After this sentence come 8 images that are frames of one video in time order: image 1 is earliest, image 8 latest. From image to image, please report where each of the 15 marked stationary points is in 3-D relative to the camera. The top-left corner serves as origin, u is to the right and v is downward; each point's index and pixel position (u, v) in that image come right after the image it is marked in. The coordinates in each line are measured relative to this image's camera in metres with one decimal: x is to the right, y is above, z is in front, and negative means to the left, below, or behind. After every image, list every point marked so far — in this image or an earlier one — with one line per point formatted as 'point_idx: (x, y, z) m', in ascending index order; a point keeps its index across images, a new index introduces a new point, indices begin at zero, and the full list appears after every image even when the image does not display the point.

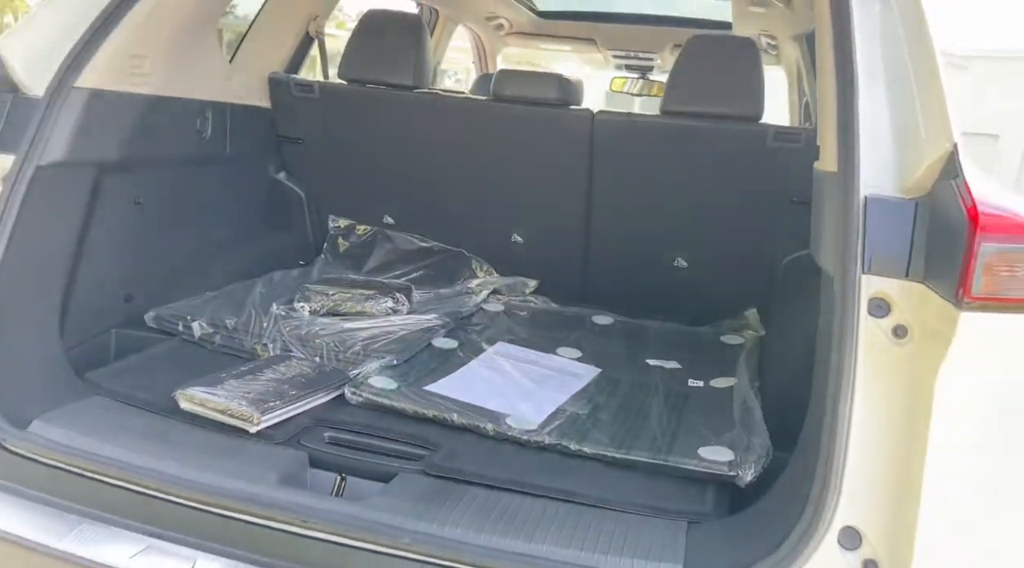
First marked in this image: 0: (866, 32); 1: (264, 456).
0: (+0.5, +0.3, +1.1) m
1: (-0.4, -0.3, +1.2) m
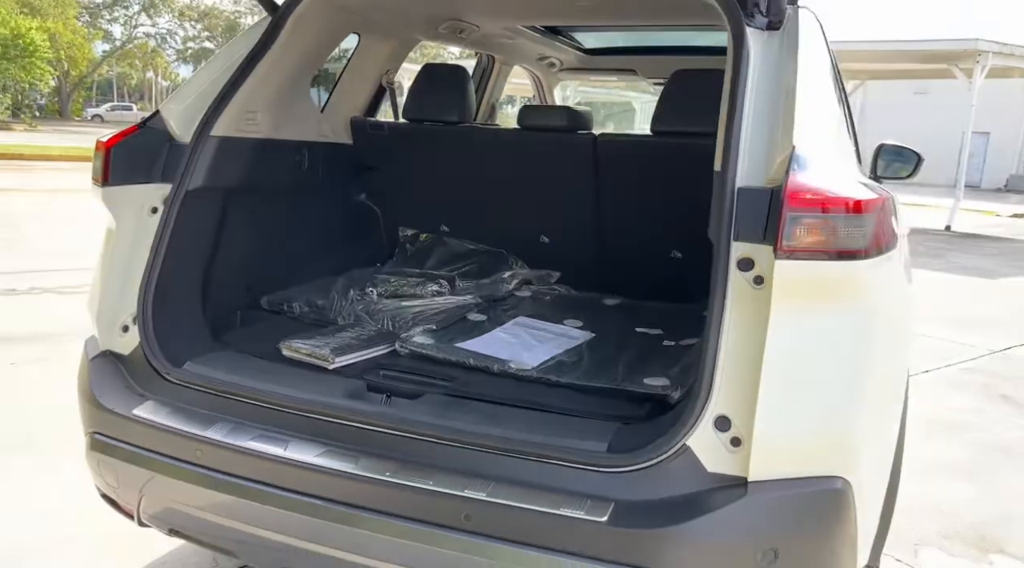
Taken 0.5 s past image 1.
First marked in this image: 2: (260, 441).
0: (+0.5, +0.4, +1.5) m
1: (-0.4, -0.2, +1.7) m
2: (-0.5, -0.3, +1.6) m
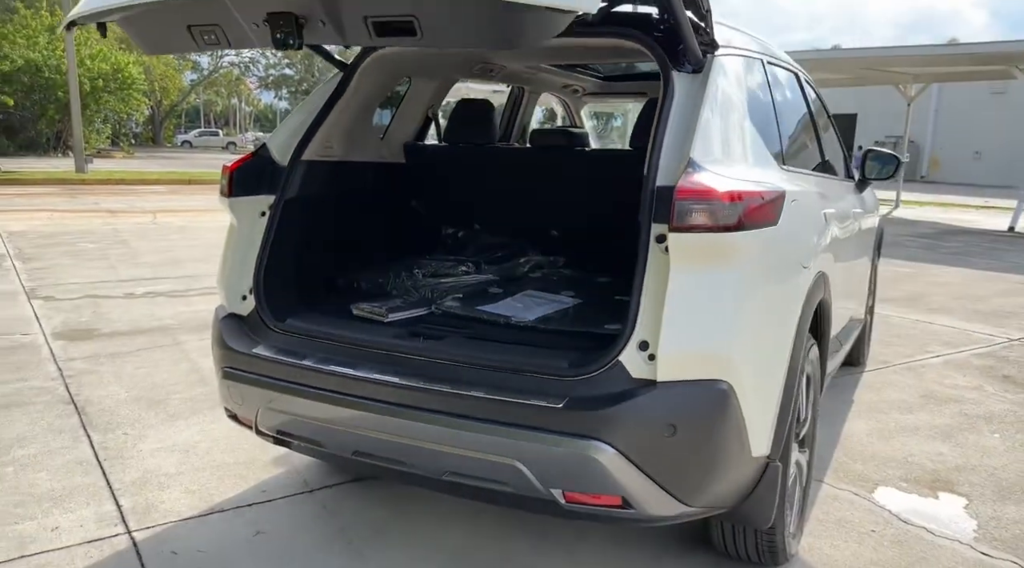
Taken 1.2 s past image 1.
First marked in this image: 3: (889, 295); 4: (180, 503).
0: (+0.4, +0.5, +2.1) m
1: (-0.4, -0.1, +2.4) m
2: (-0.5, -0.2, +2.3) m
3: (+3.7, -0.1, +7.6) m
4: (-1.3, -0.8, +3.0) m
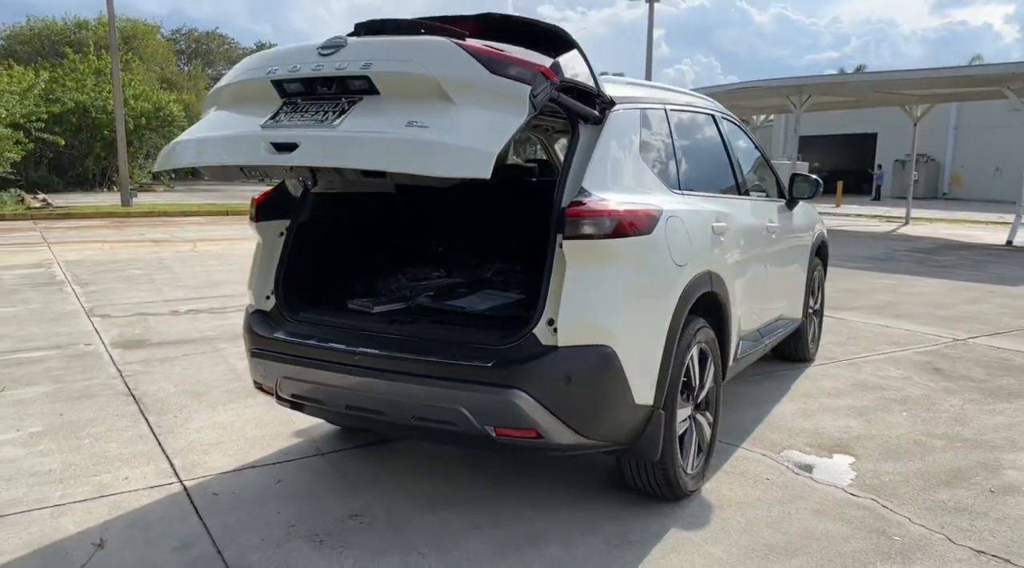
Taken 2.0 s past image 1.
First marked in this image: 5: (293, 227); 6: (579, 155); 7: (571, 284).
0: (+0.2, +0.5, +2.9) m
1: (-0.6, -0.1, +3.2) m
2: (-0.7, -0.2, +3.1) m
3: (+3.7, -0.2, +8.2) m
4: (-1.5, -0.9, +3.8) m
5: (-1.0, +0.3, +3.5) m
6: (+0.2, +0.5, +3.0) m
7: (+0.2, 0.0, +2.8) m
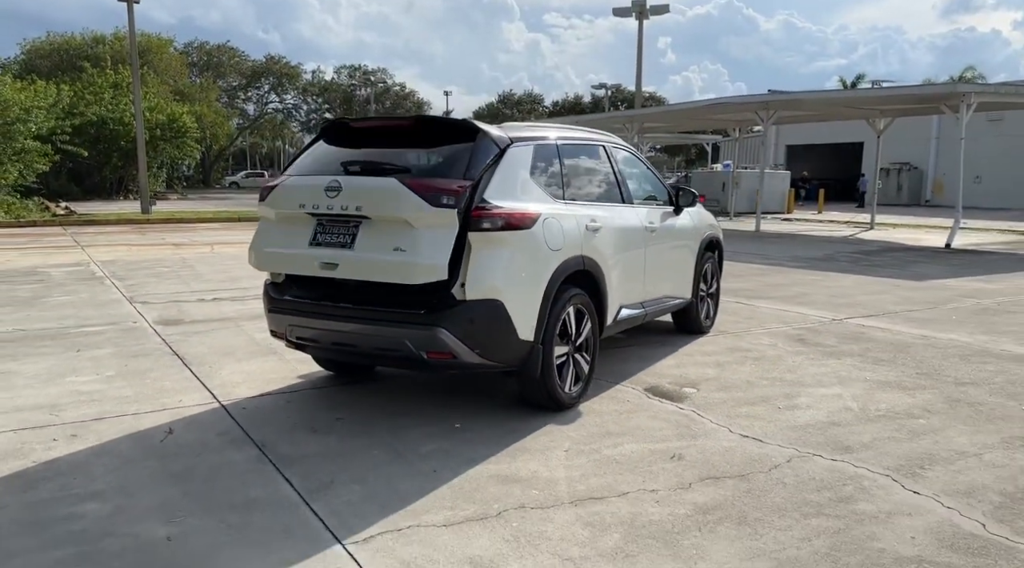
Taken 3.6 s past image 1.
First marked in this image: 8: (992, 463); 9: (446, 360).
0: (-0.2, +0.6, +4.5) m
1: (-1.0, 0.0, +4.8) m
2: (-1.1, -0.1, +4.7) m
3: (+3.4, -0.1, +9.8) m
4: (-1.9, -0.7, +5.4) m
5: (-1.4, +0.4, +5.1) m
6: (-0.2, +0.6, +4.5) m
7: (-0.2, +0.1, +4.4) m
8: (+2.5, -0.9, +4.1) m
9: (-0.4, -0.4, +4.4) m
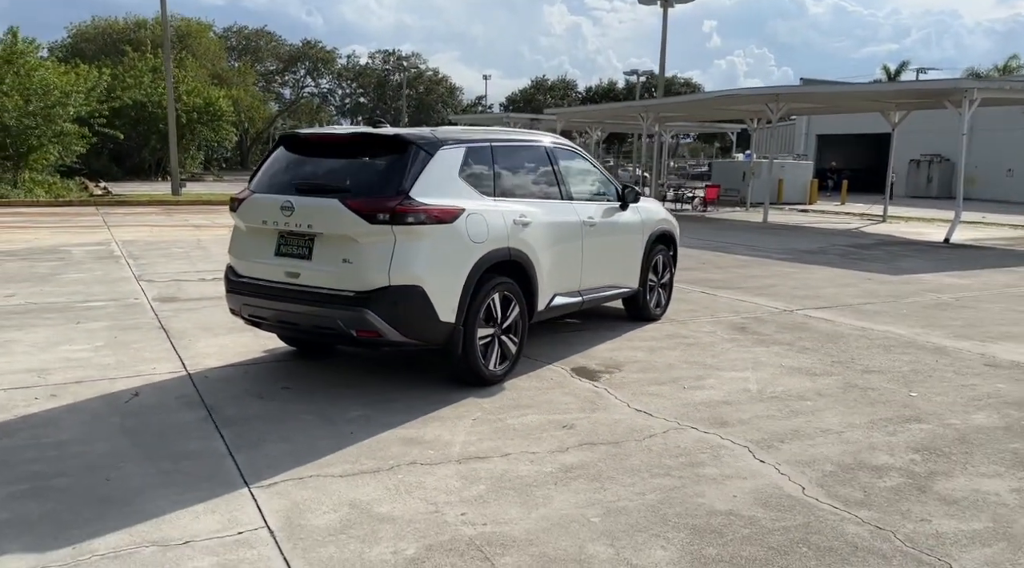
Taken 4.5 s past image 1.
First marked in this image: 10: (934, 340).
0: (-0.7, +0.7, +5.1) m
1: (-1.5, +0.1, +5.4) m
2: (-1.6, 0.0, +5.3) m
3: (+3.1, 0.0, +10.2) m
4: (-2.4, -0.6, +6.1) m
5: (-1.9, +0.5, +5.7) m
6: (-0.7, +0.7, +5.1) m
7: (-0.7, +0.2, +4.9) m
8: (+2.0, -0.9, +4.6) m
9: (-0.9, -0.3, +5.0) m
10: (+3.9, -0.5, +7.1) m
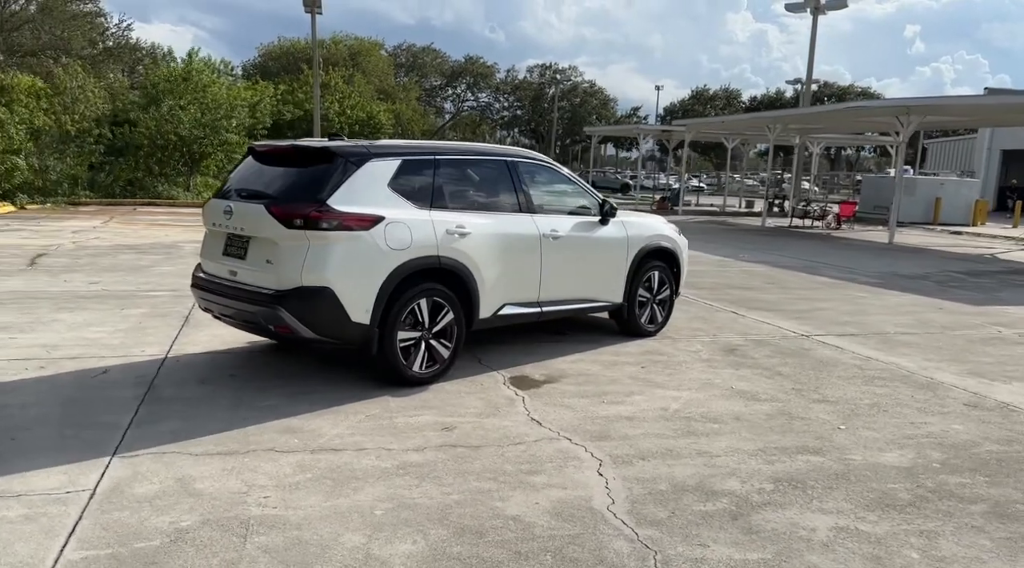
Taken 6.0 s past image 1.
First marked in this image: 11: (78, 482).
0: (-1.3, +0.7, +5.4) m
1: (-2.0, +0.1, +6.0) m
2: (-2.2, 0.0, +5.9) m
3: (+3.4, -0.3, +9.6) m
4: (-2.8, -0.6, +6.8) m
5: (-2.3, +0.5, +6.3) m
6: (-1.3, +0.7, +5.5) m
7: (-1.4, +0.2, +5.3) m
8: (+1.1, -1.0, +4.4) m
9: (-1.5, -0.3, +5.4) m
10: (+3.5, -0.8, +6.4) m
11: (-2.2, -1.0, +3.9) m
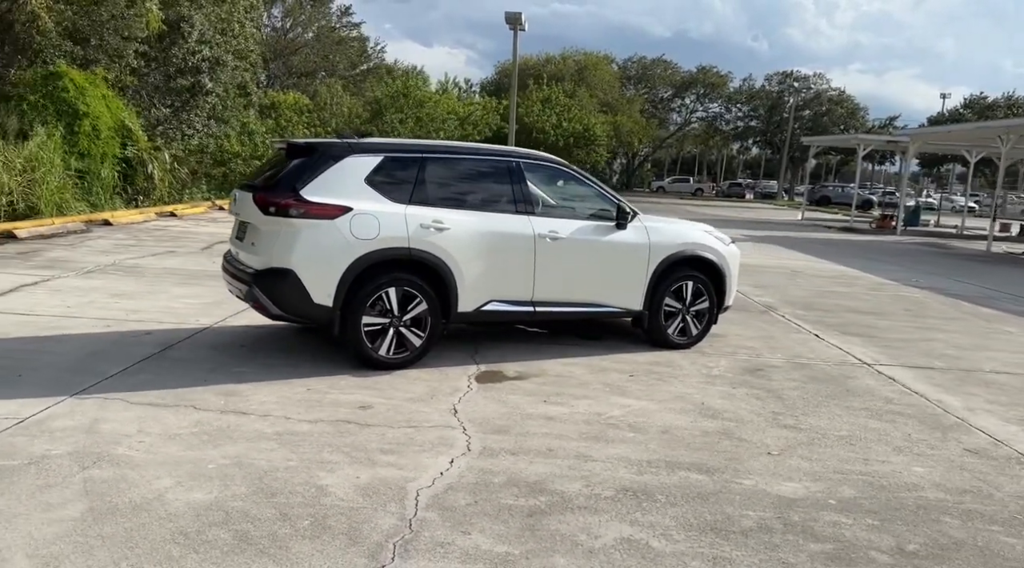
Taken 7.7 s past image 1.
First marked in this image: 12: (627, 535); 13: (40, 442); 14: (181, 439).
0: (-1.5, +0.8, +5.9) m
1: (-2.1, +0.3, +6.6) m
2: (-2.3, +0.2, +6.6) m
3: (+4.1, -0.6, +8.5) m
4: (-2.7, -0.4, +7.6) m
5: (-2.3, +0.7, +7.1) m
6: (-1.5, +0.8, +5.9) m
7: (-1.7, +0.4, +5.8) m
8: (+0.3, -1.0, +4.2) m
9: (-1.9, -0.2, +5.9) m
10: (+3.2, -0.9, +5.4) m
11: (-3.0, -0.8, +4.7) m
12: (+0.5, -1.1, +3.4) m
13: (-2.6, -0.9, +4.2) m
14: (-1.9, -0.9, +4.4) m
